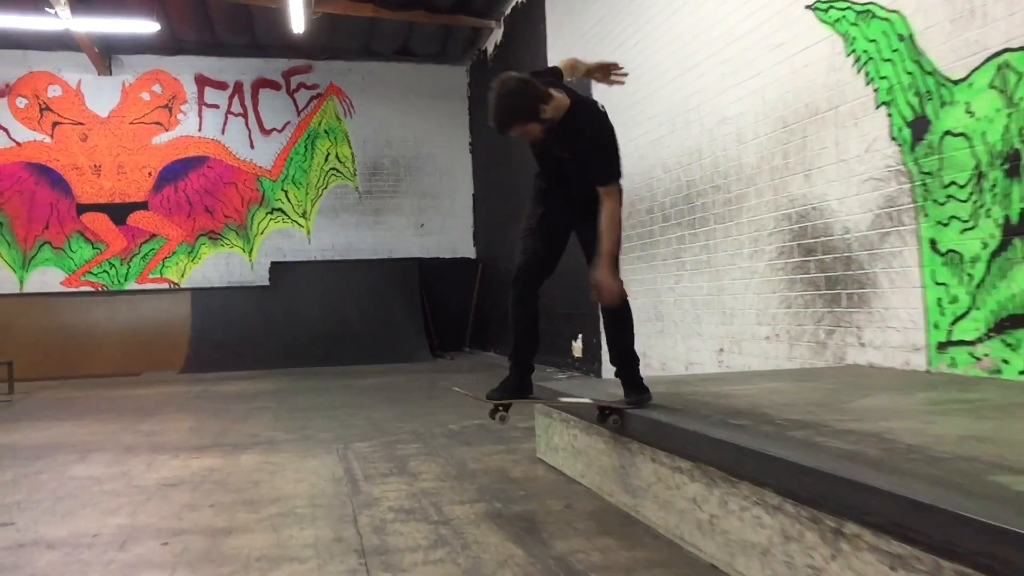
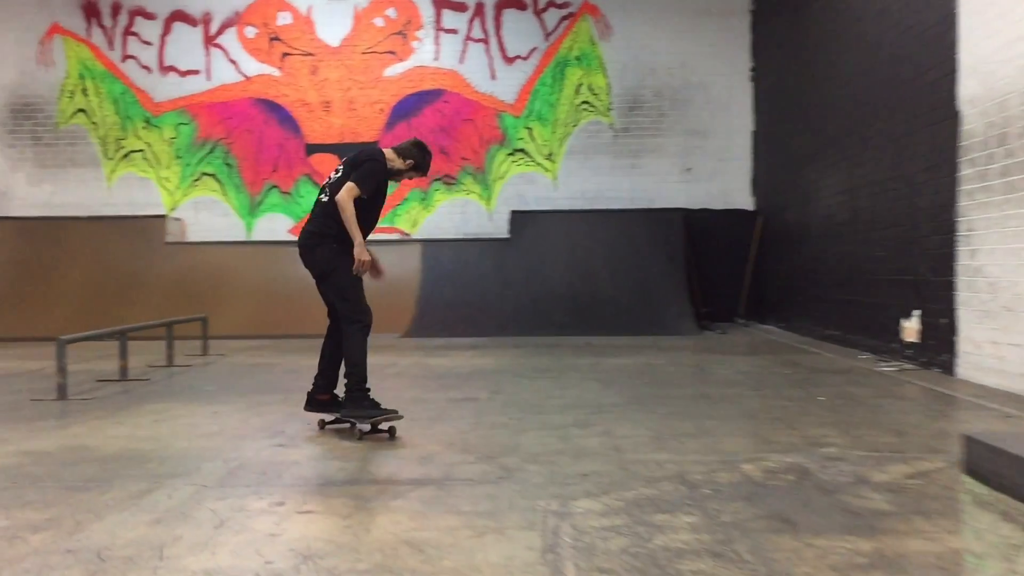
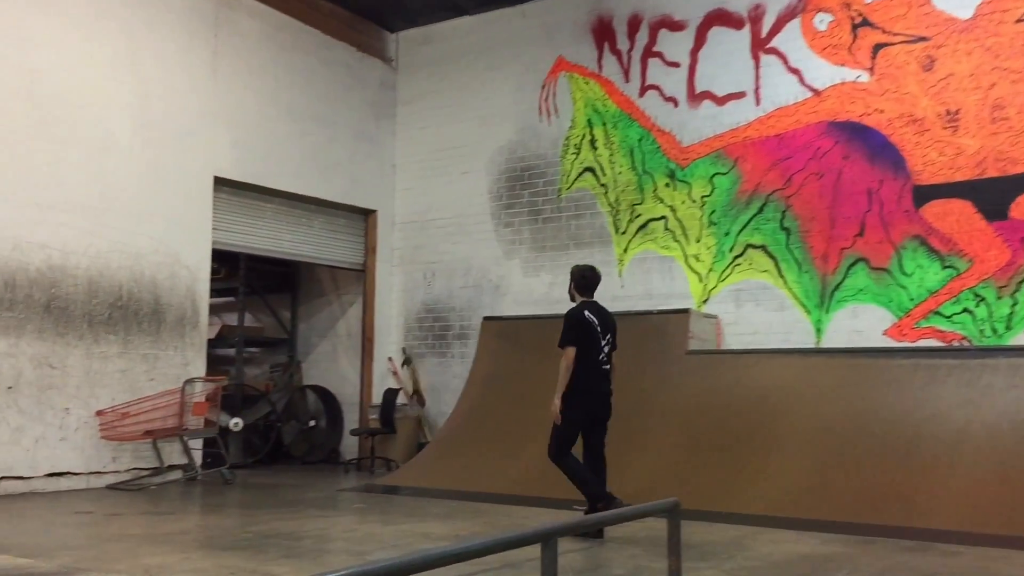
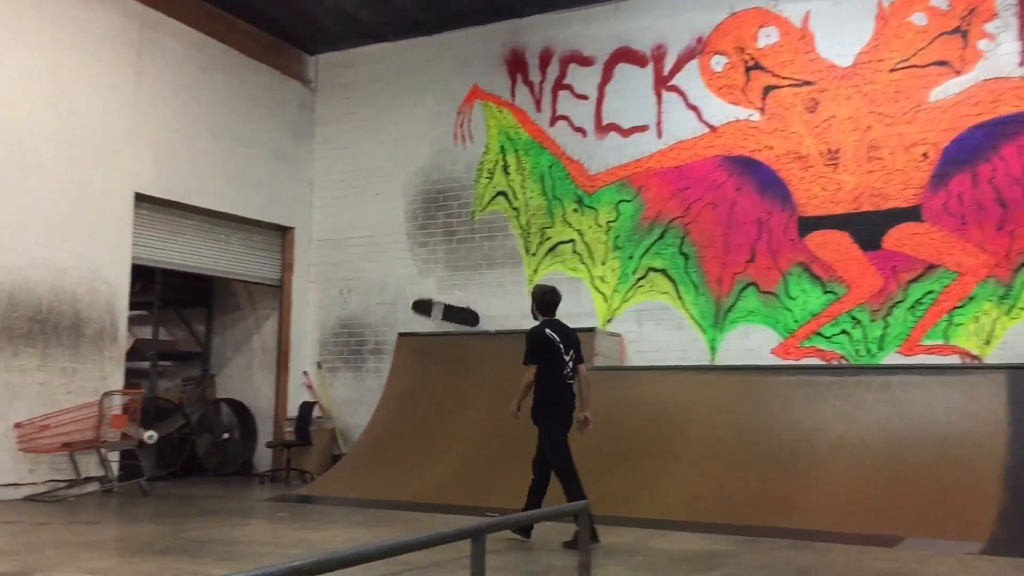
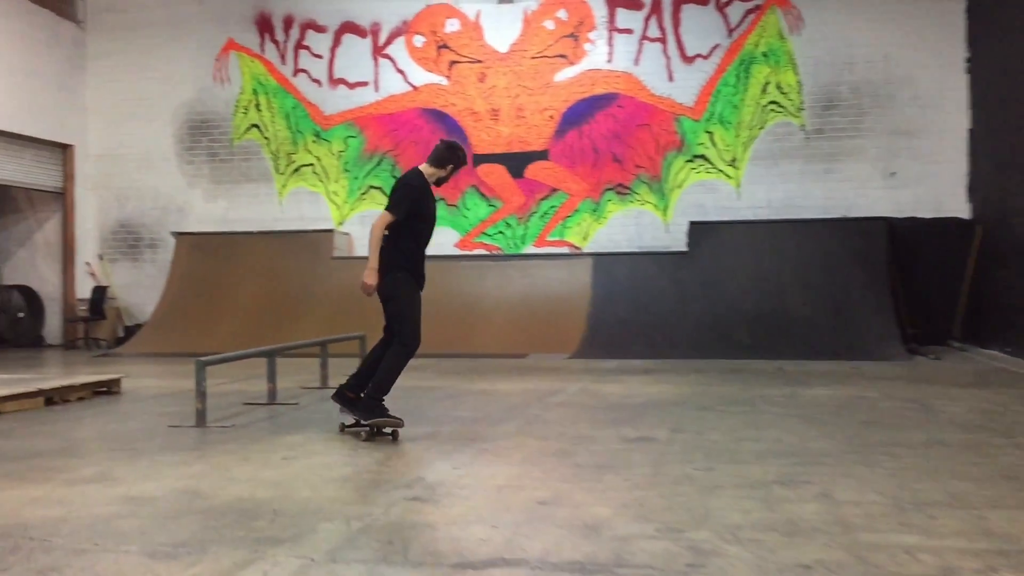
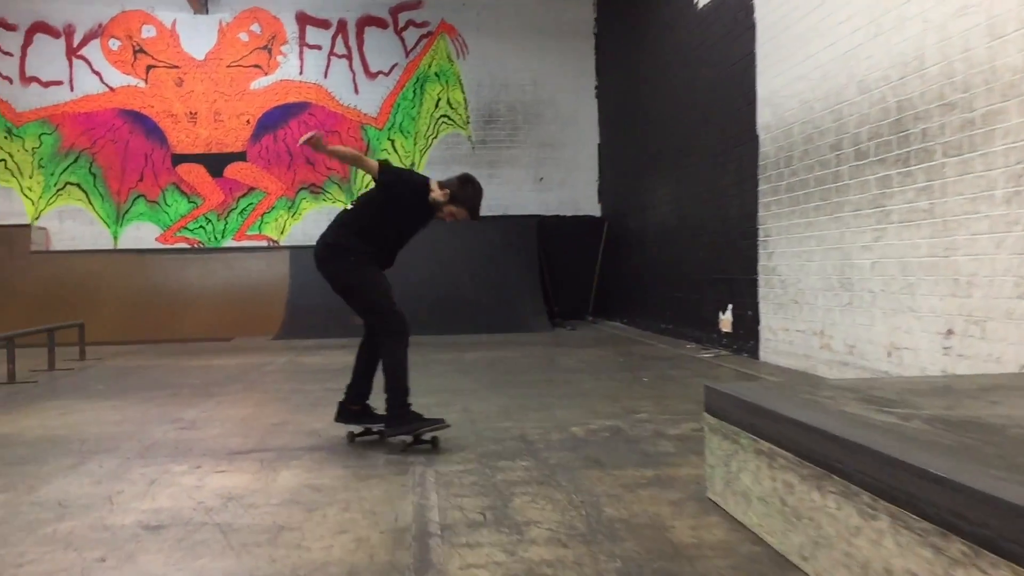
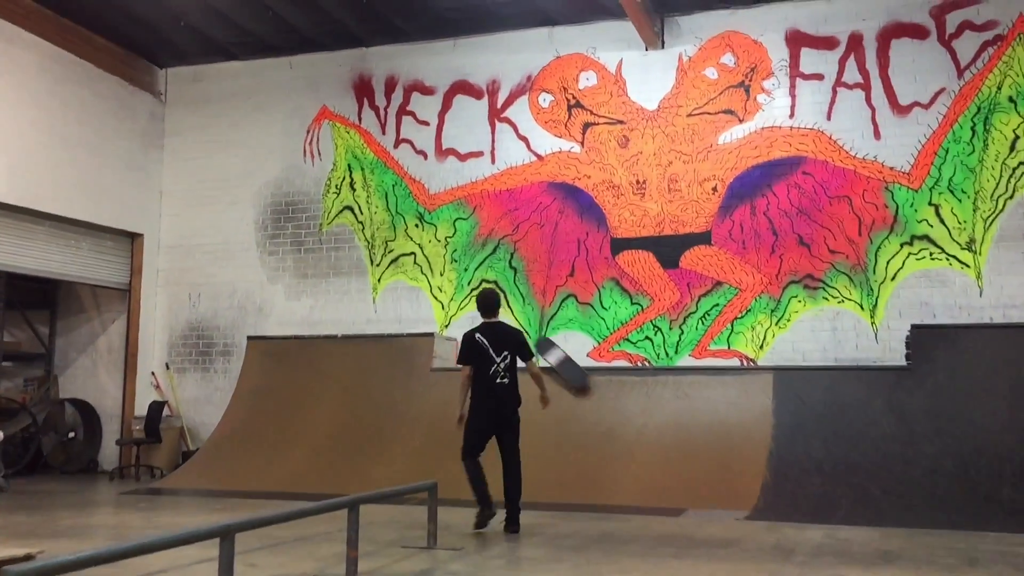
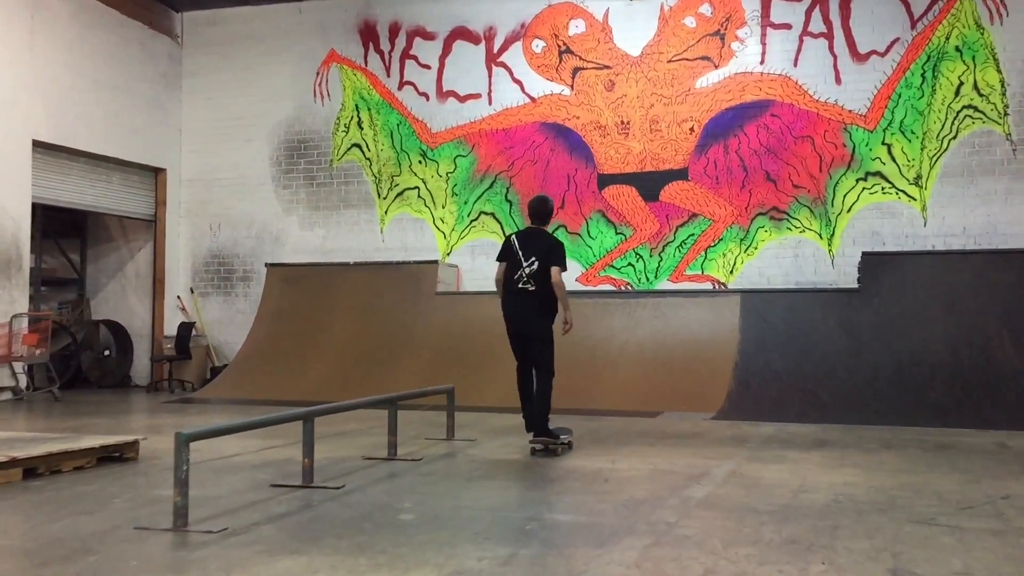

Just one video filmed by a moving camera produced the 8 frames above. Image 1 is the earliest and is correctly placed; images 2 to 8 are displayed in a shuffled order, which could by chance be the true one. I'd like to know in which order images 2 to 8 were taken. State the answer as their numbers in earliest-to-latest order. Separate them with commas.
6, 2, 5, 8, 7, 4, 3
